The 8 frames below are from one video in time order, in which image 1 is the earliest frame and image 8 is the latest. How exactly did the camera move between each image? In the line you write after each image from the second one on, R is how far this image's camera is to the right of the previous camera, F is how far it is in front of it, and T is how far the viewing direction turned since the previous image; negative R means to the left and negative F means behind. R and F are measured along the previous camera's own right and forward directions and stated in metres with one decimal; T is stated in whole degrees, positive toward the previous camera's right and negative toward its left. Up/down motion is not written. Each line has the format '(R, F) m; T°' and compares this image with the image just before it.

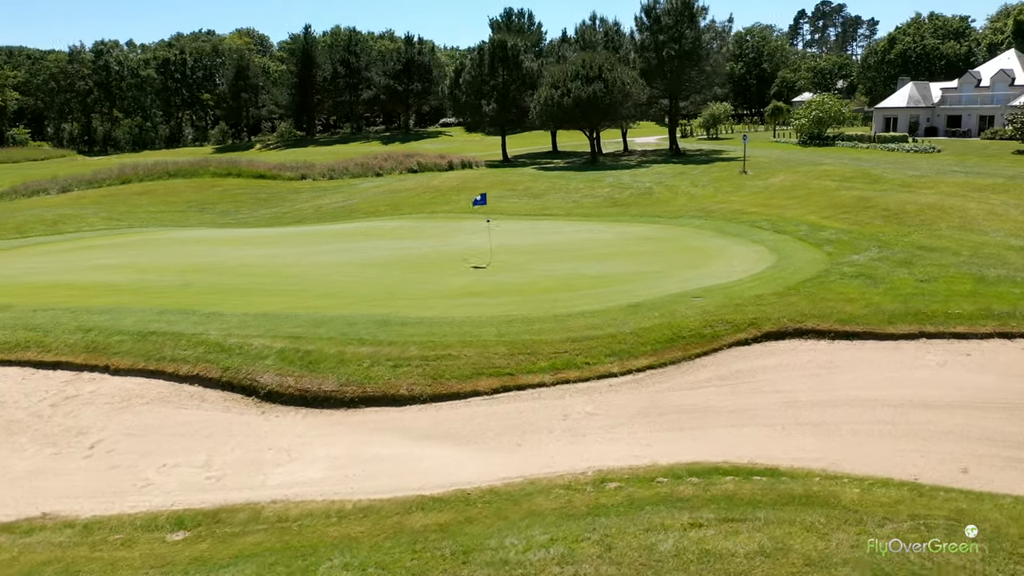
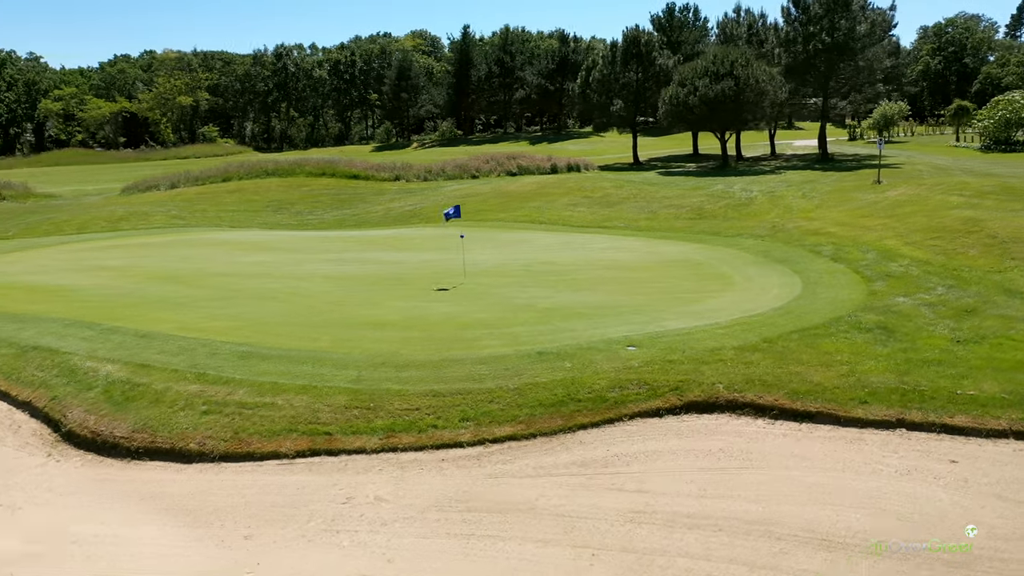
(+4.0, +2.8) m; -13°
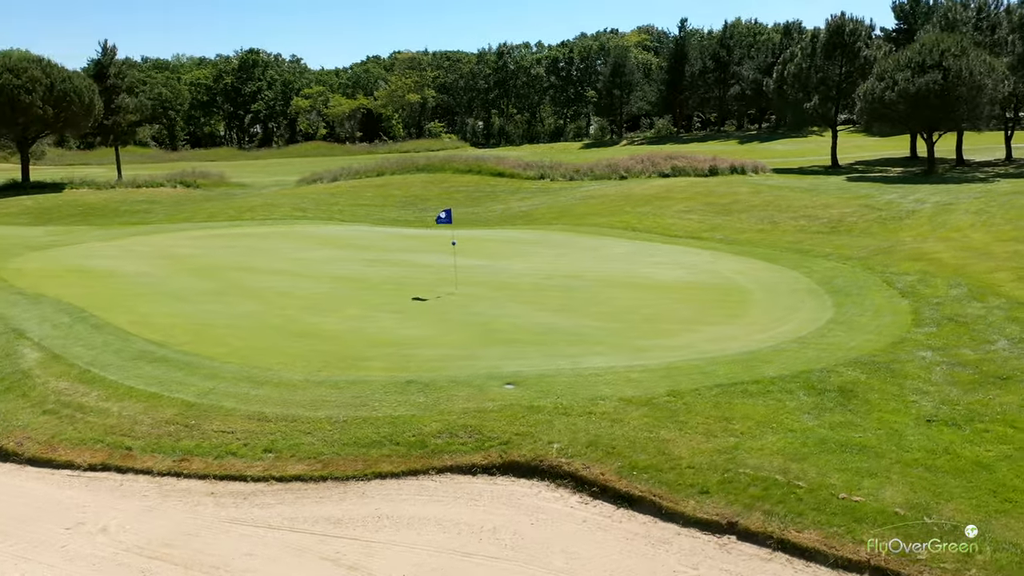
(+4.3, +2.0) m; -17°
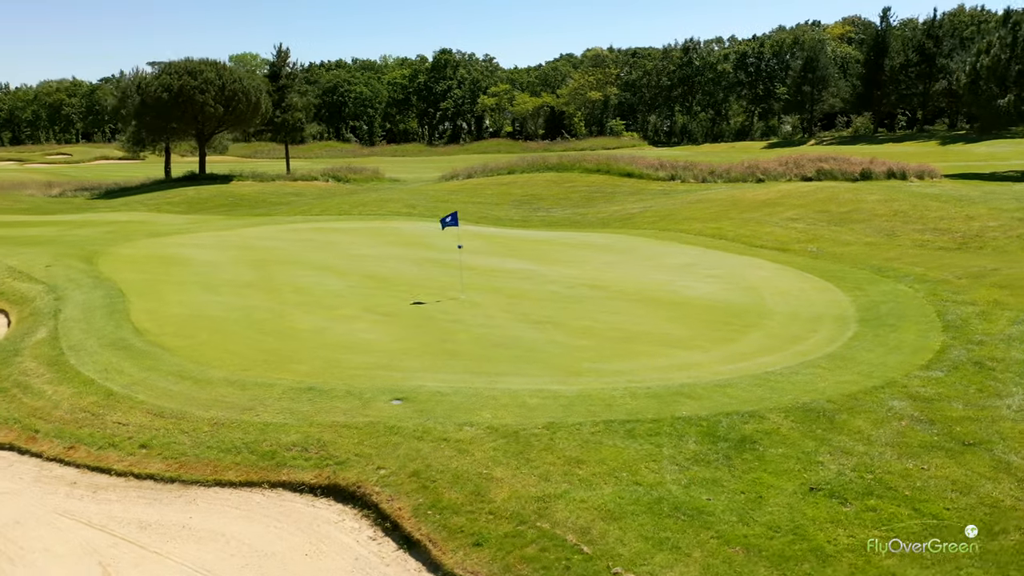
(+3.3, +1.1) m; -14°
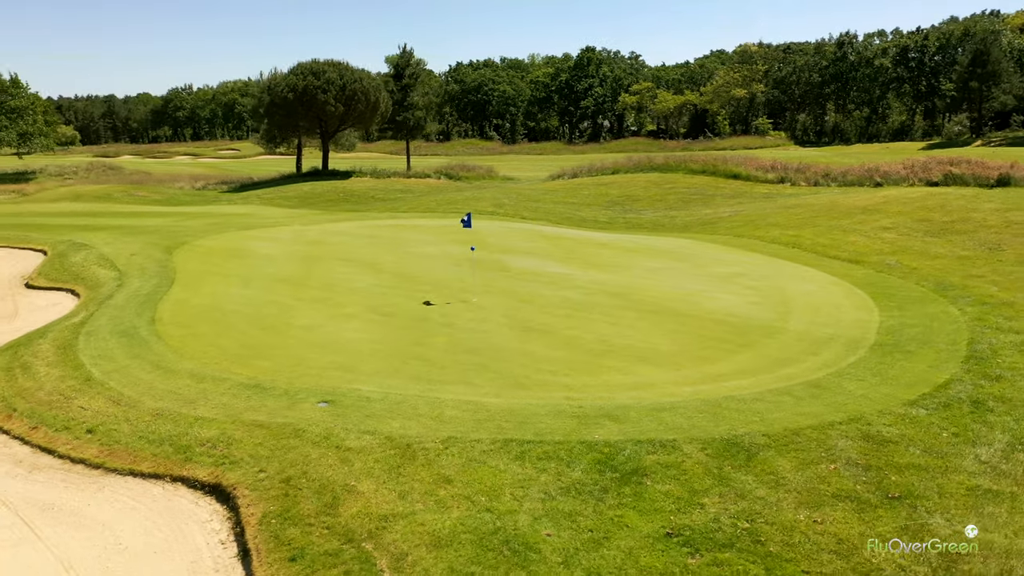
(+2.3, +0.6) m; -11°
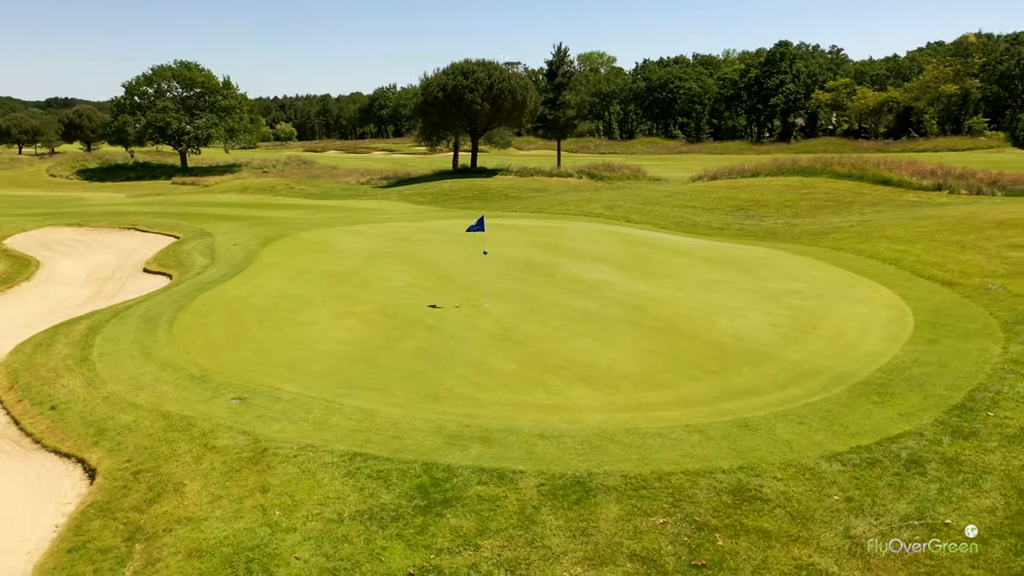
(+3.0, +0.7) m; -14°
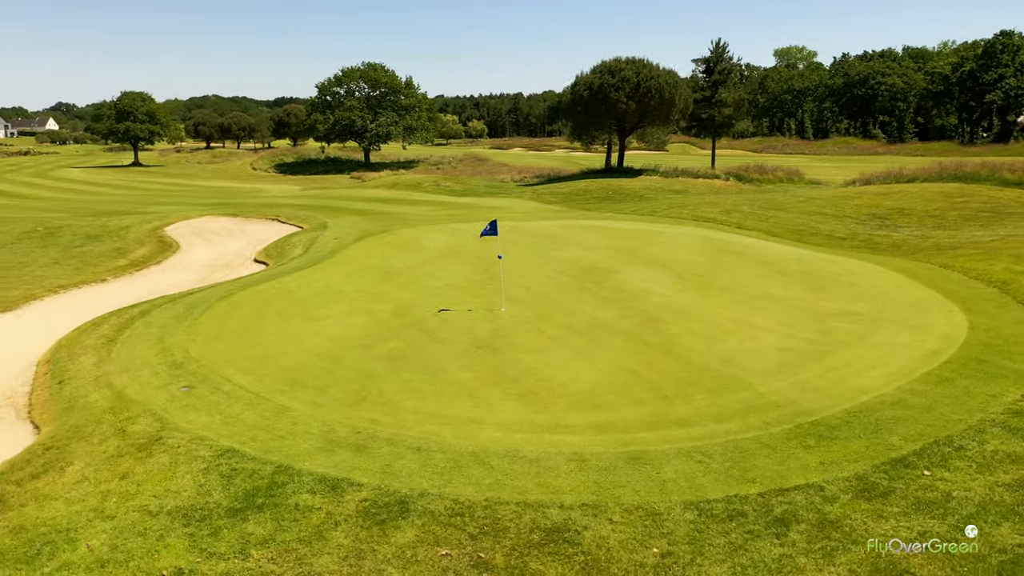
(+2.8, +0.6) m; -13°
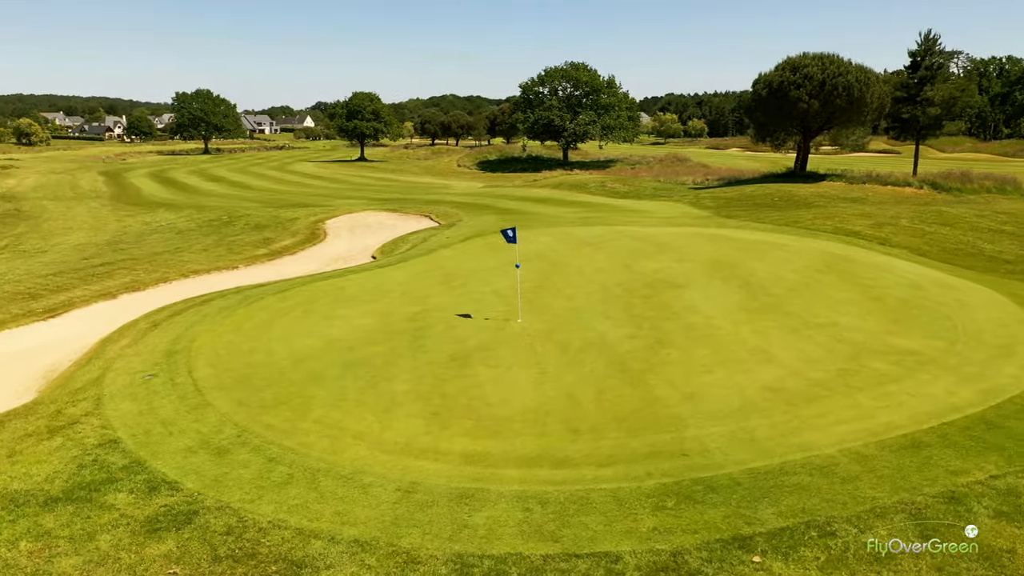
(+3.2, +0.9) m; -15°
